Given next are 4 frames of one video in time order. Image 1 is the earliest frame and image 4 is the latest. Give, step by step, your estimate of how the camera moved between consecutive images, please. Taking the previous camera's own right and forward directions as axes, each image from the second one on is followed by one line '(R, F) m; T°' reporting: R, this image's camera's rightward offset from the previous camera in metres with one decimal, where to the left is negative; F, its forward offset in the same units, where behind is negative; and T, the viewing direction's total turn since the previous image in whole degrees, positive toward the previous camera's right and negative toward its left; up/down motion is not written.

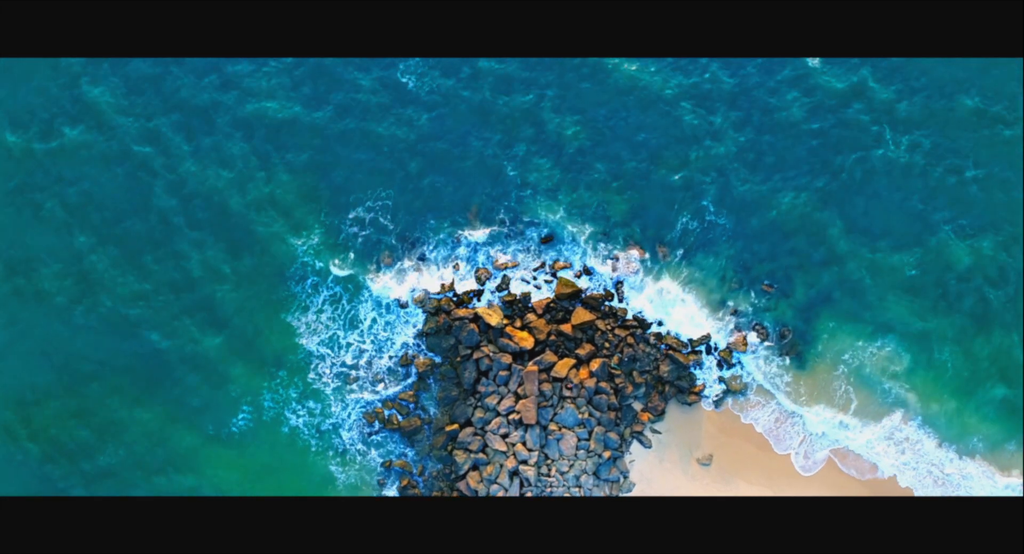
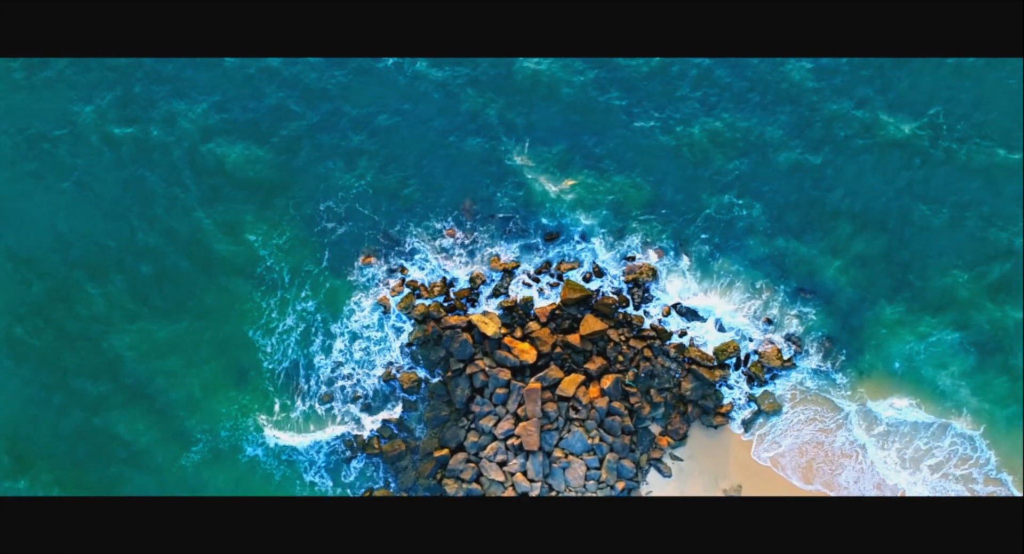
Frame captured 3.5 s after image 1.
(+0.5, +6.2) m; -1°
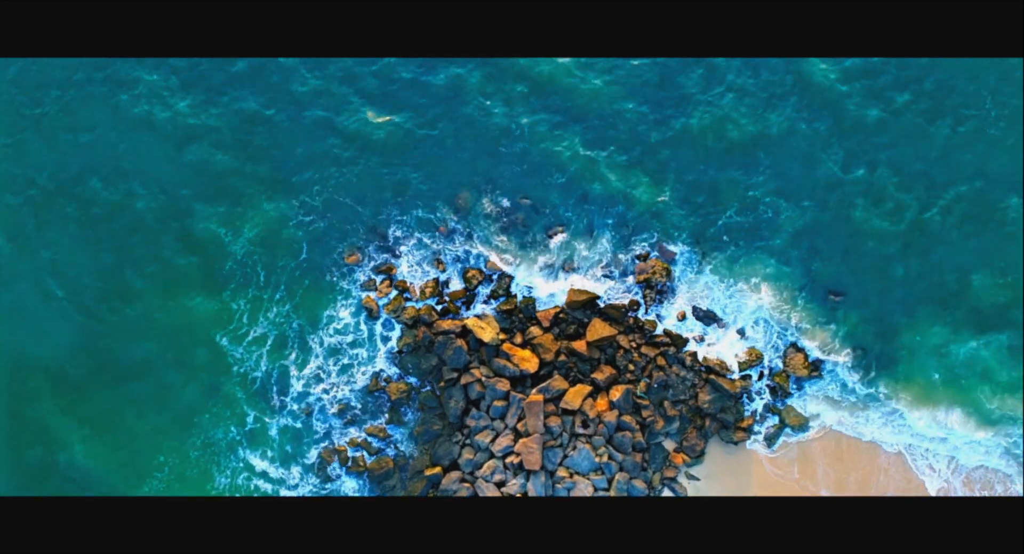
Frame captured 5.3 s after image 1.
(+0.2, +3.9) m; 0°
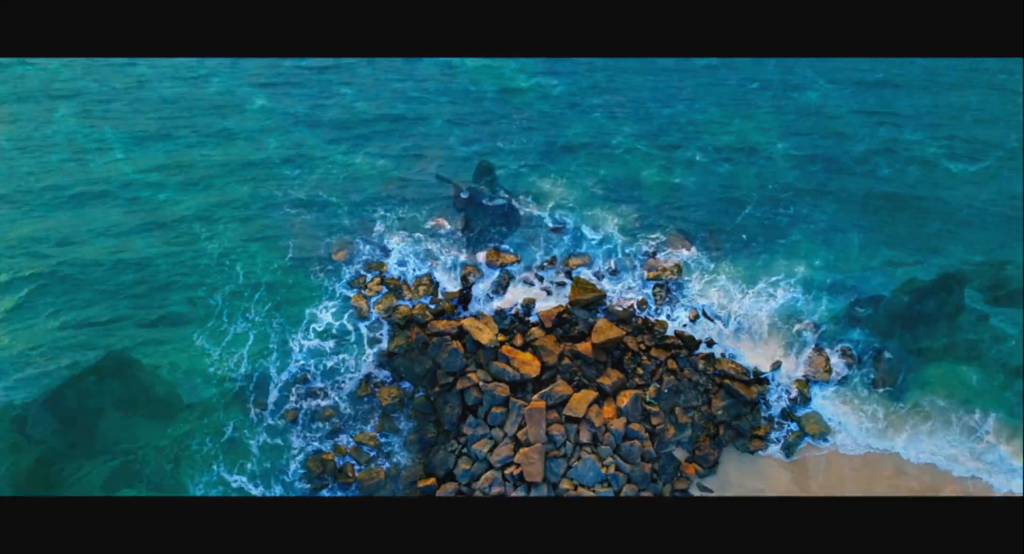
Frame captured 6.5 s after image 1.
(+0.1, +2.5) m; 0°
